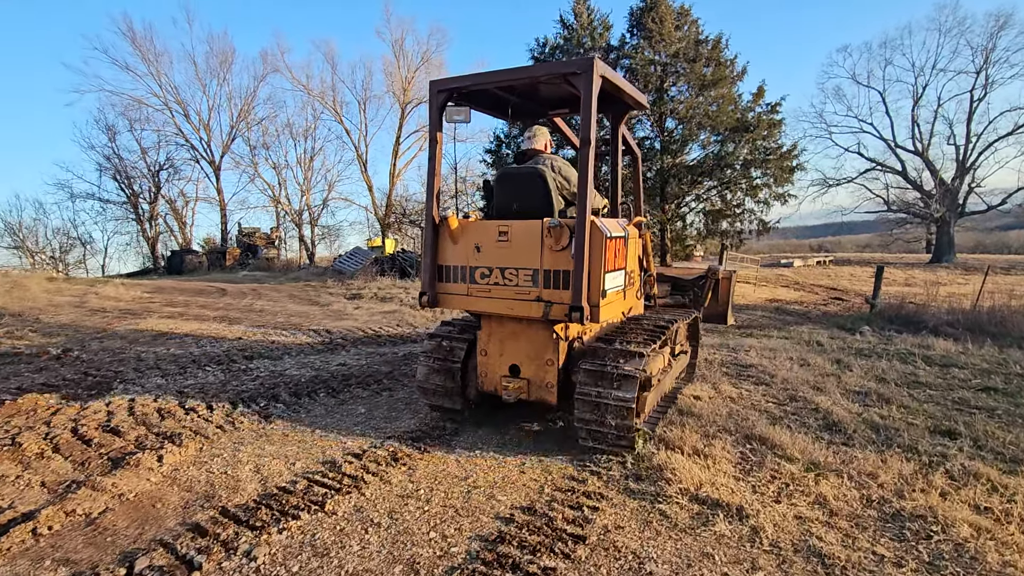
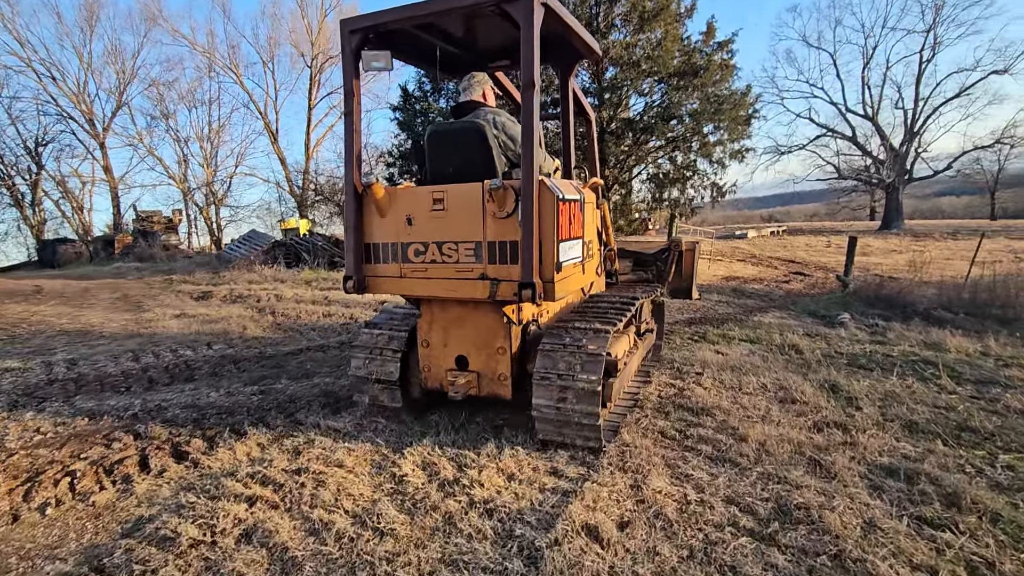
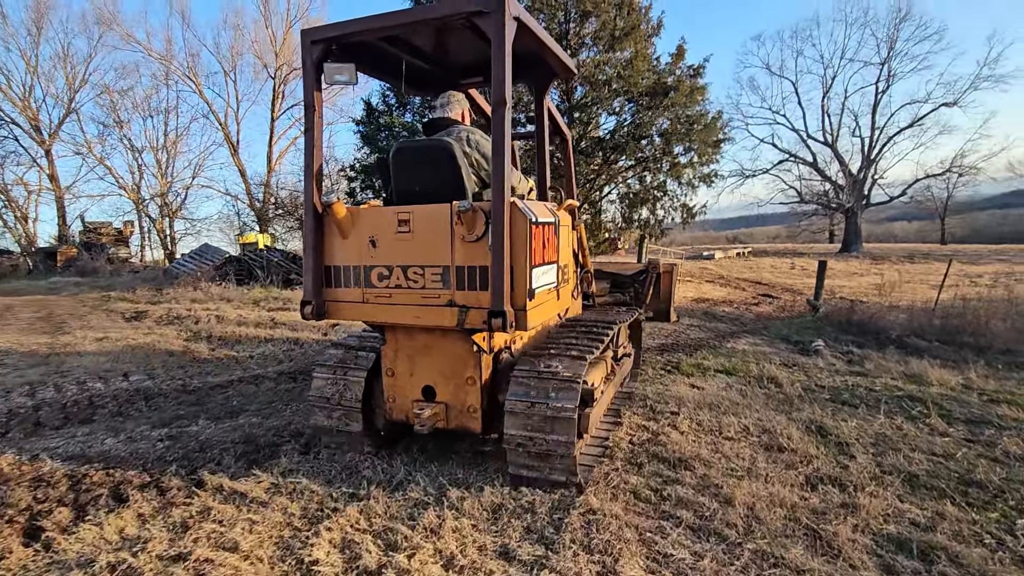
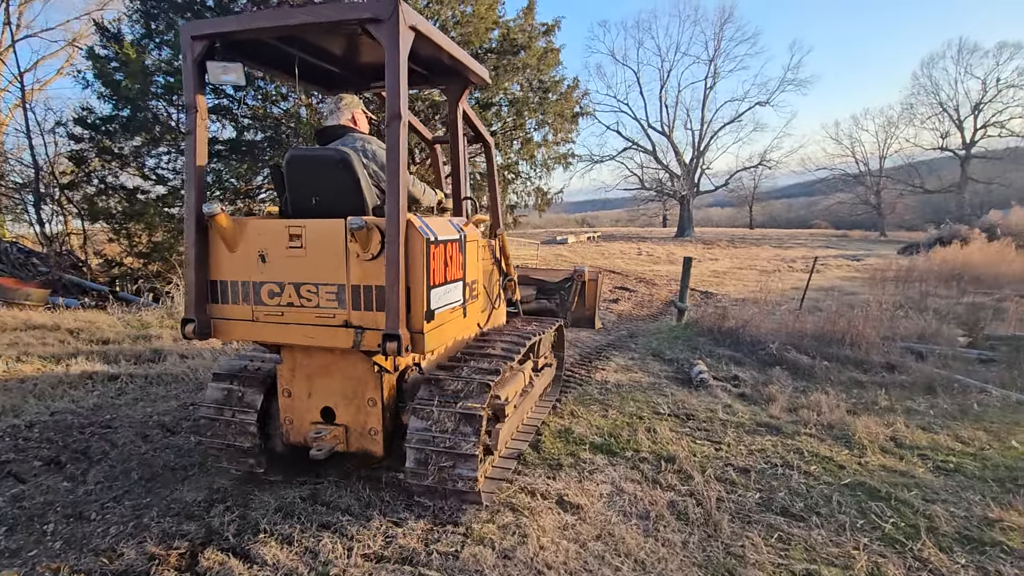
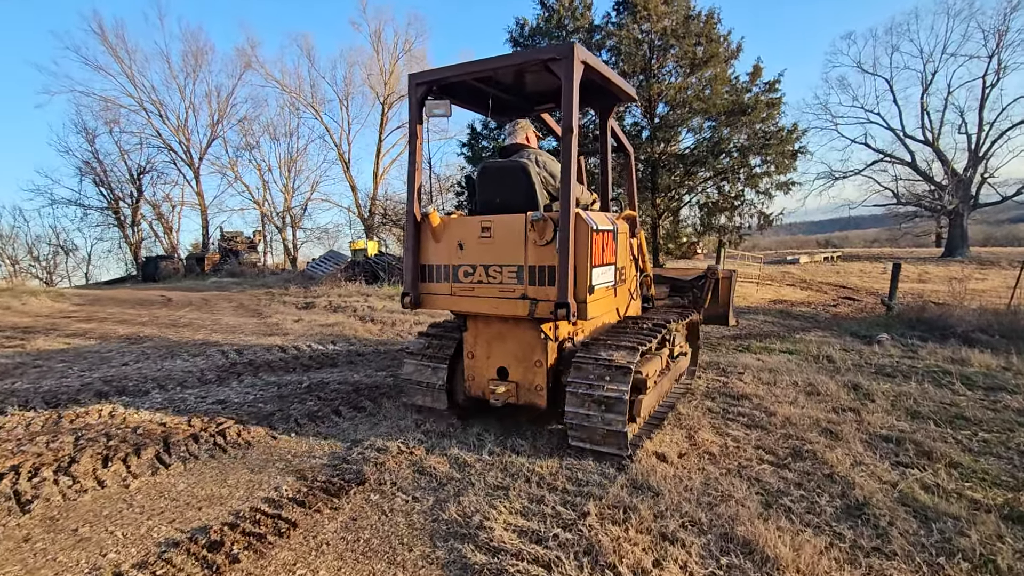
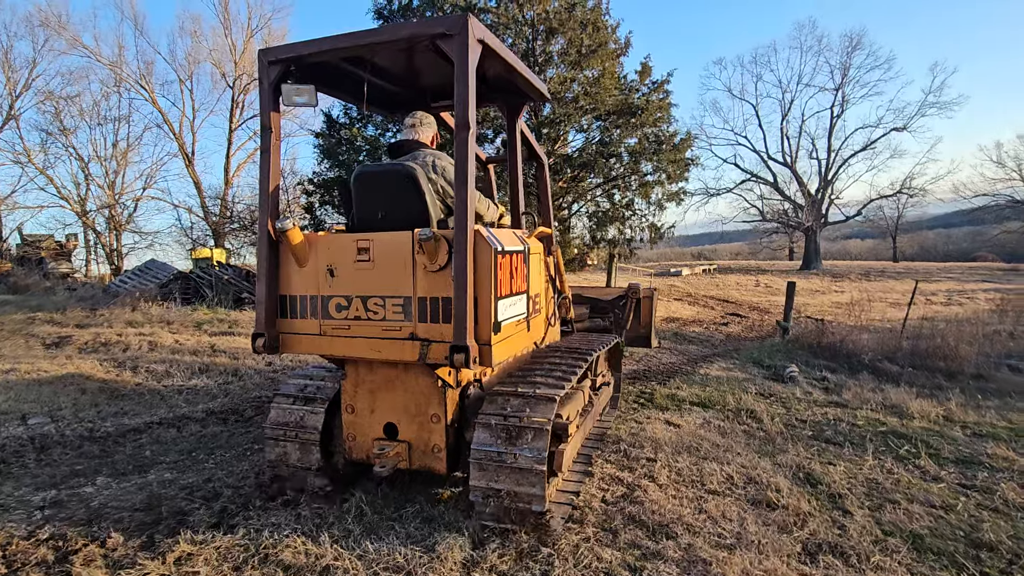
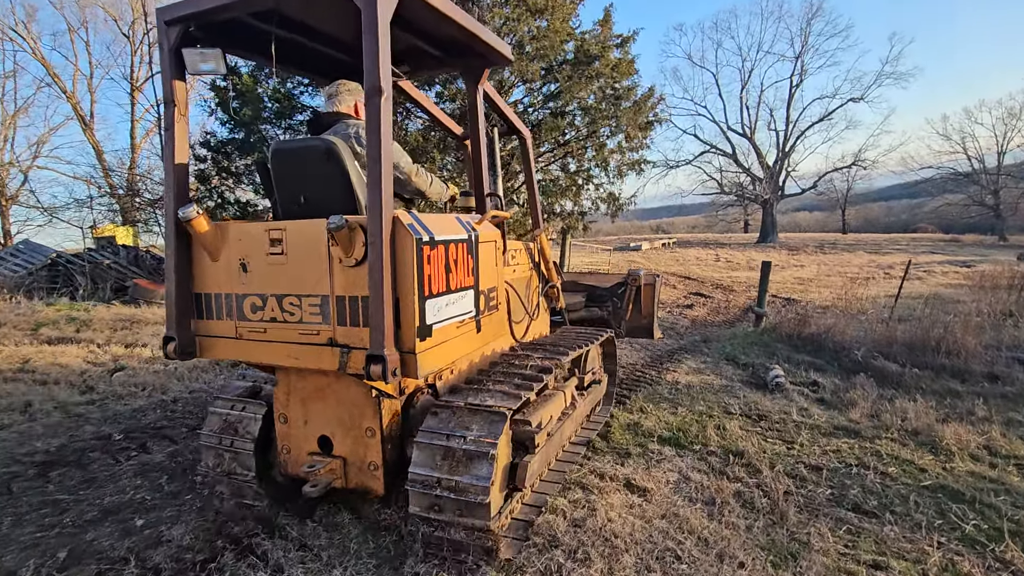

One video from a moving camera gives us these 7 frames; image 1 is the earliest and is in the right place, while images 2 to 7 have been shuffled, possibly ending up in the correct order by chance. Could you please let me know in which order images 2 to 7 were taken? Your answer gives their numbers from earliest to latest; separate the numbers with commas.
5, 2, 3, 6, 7, 4
